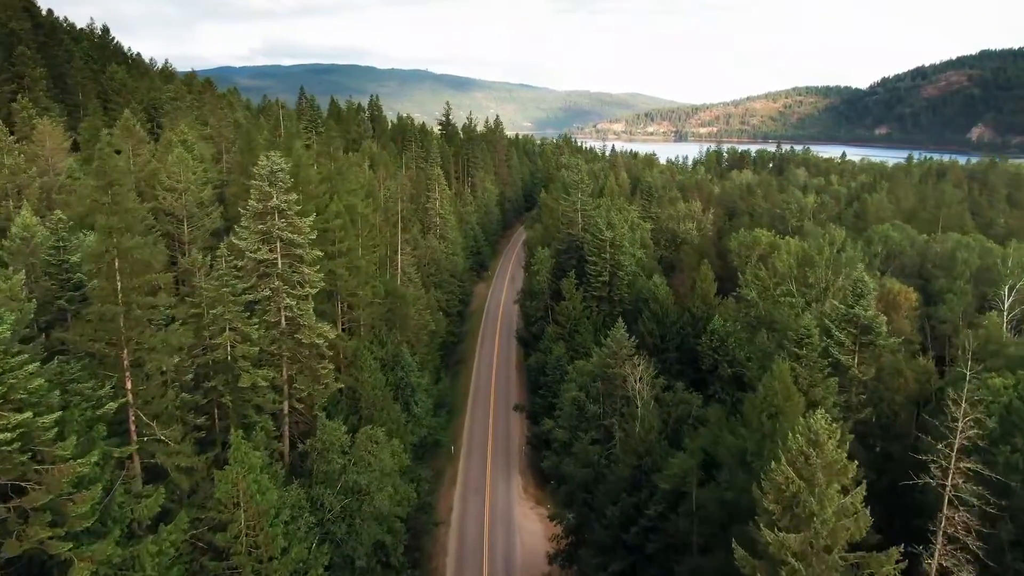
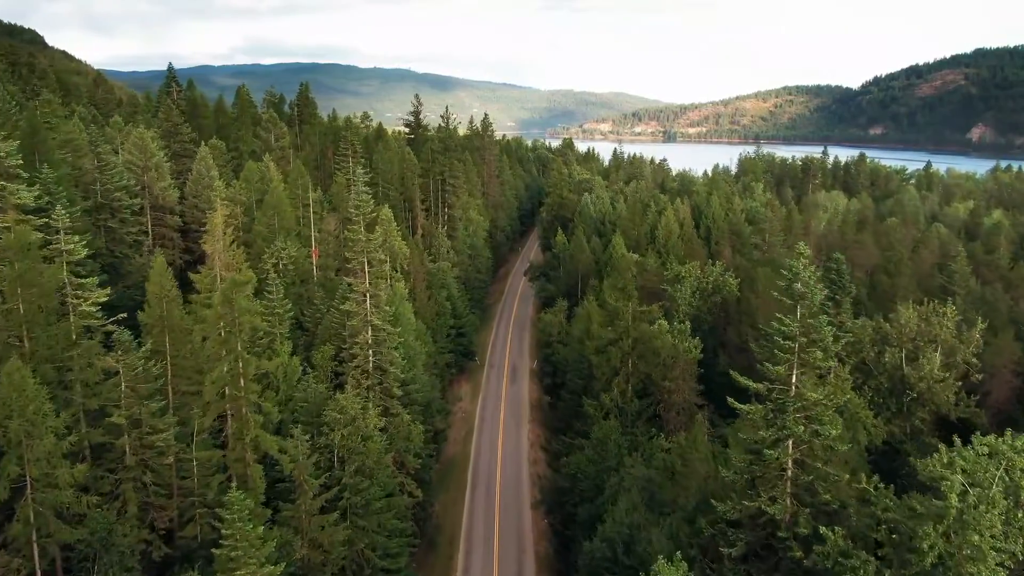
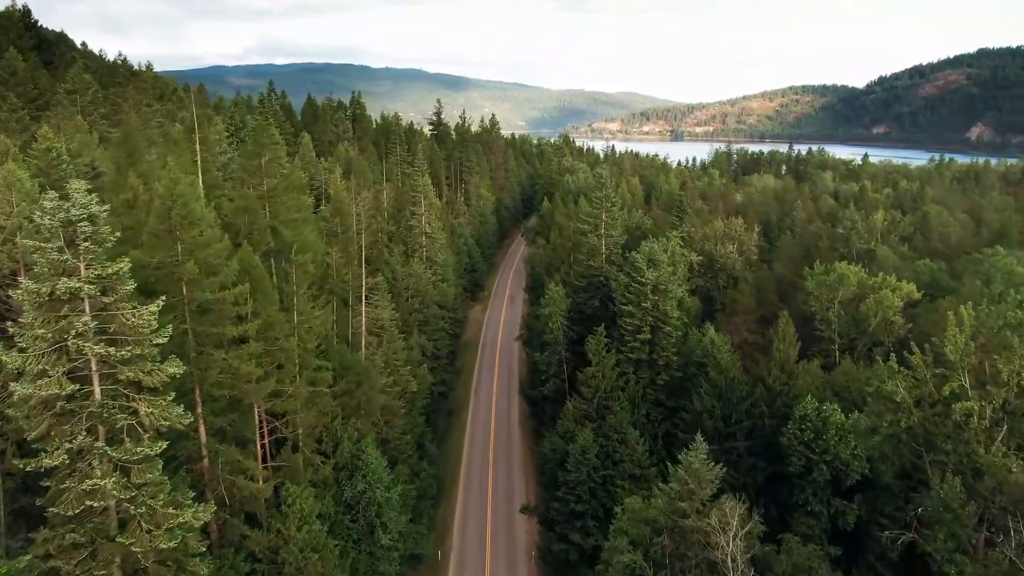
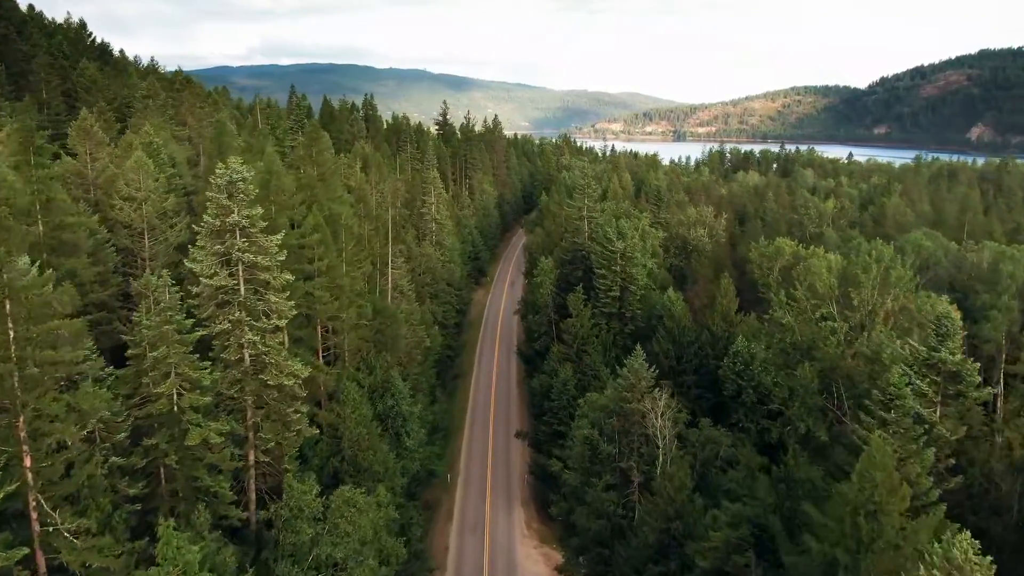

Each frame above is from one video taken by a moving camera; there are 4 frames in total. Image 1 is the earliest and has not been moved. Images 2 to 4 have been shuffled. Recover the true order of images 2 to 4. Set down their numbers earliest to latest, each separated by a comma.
4, 3, 2
